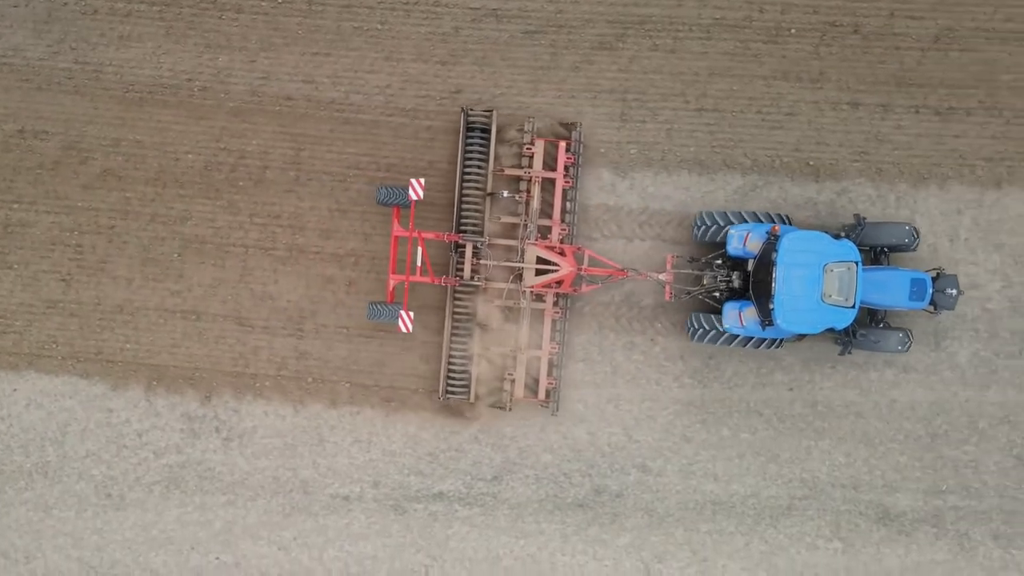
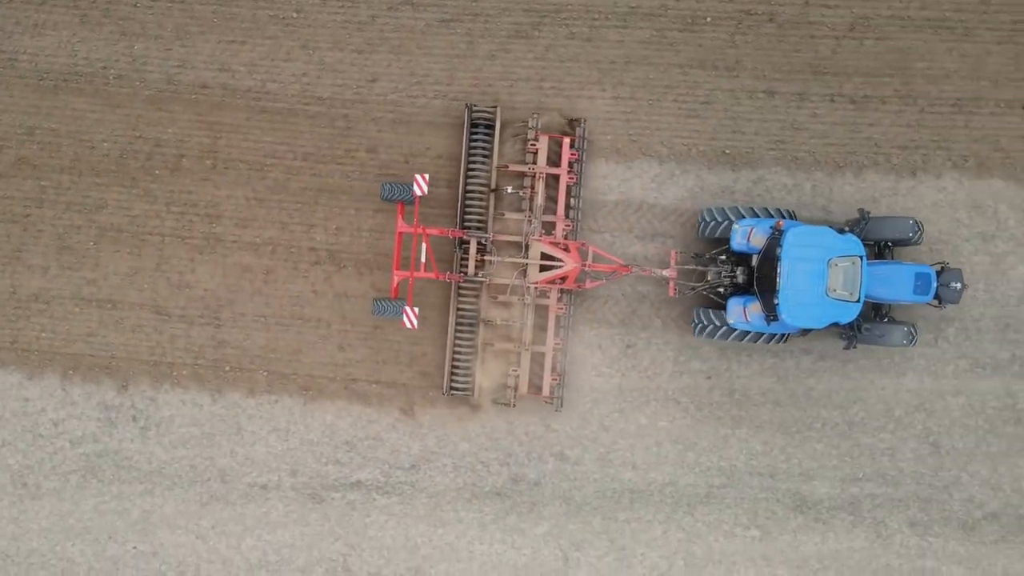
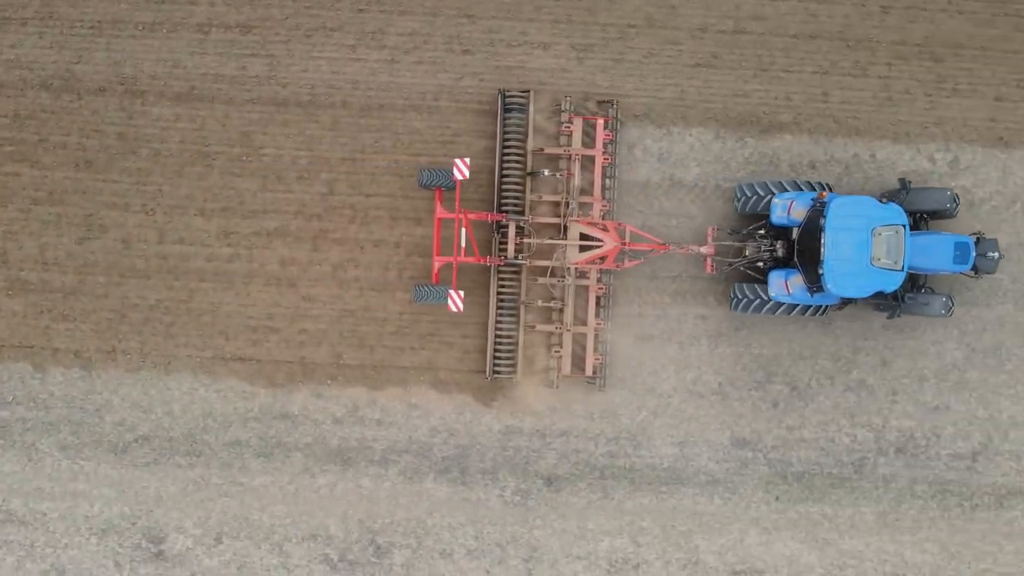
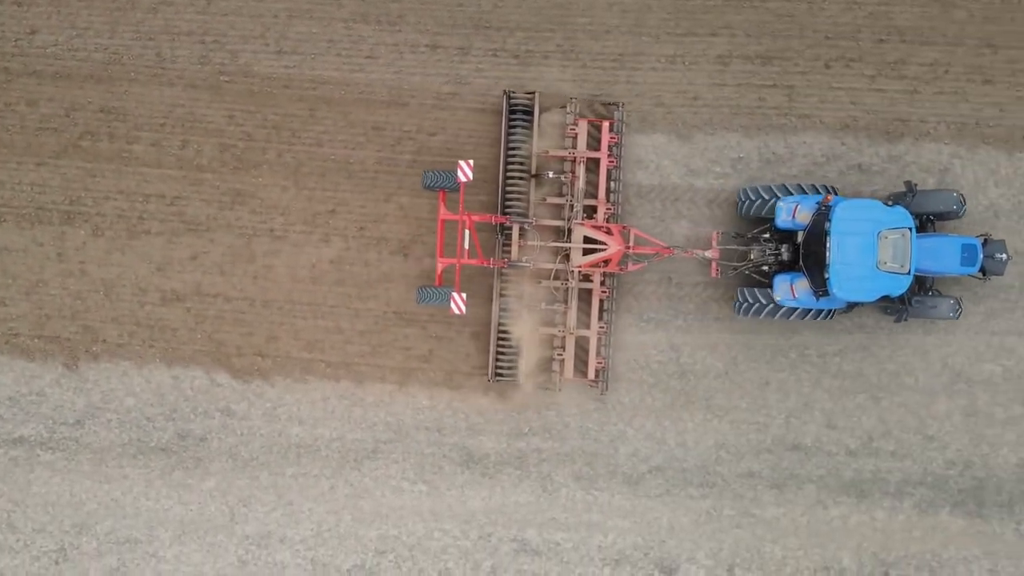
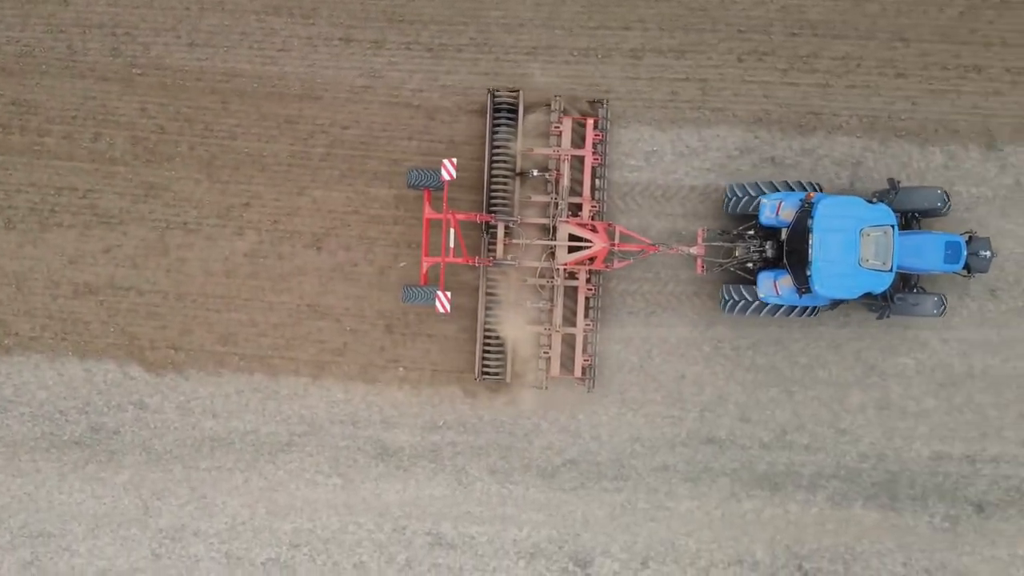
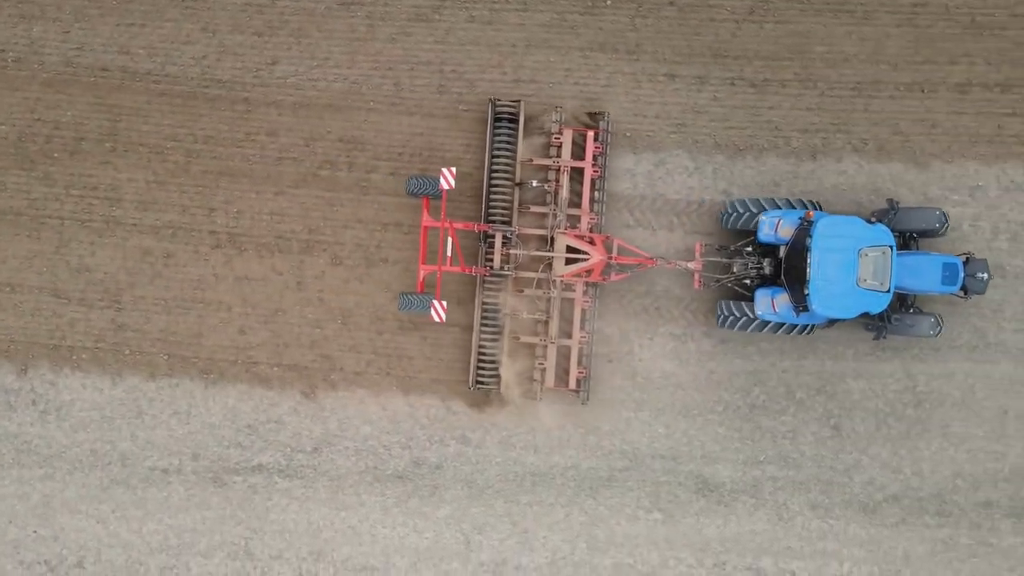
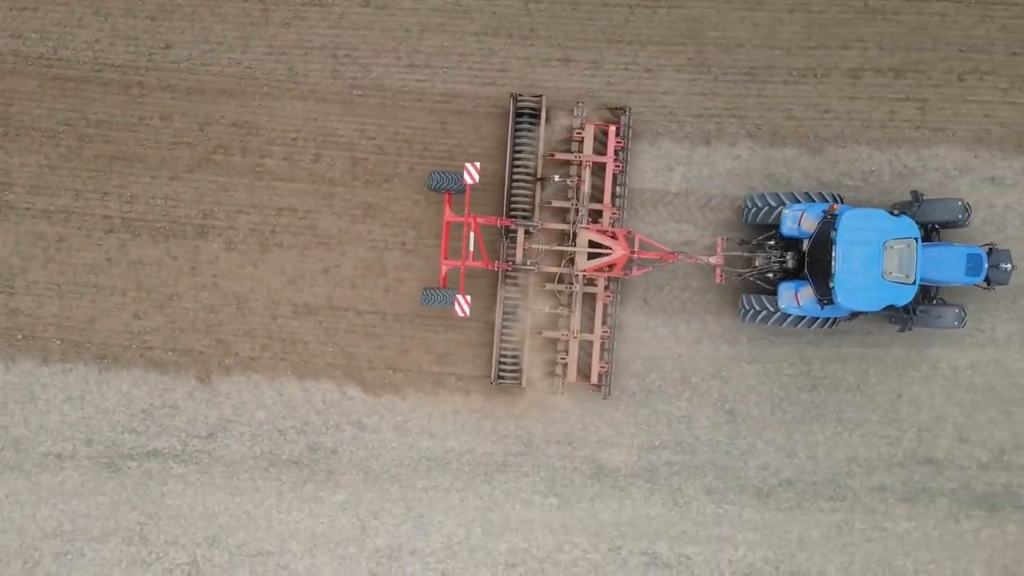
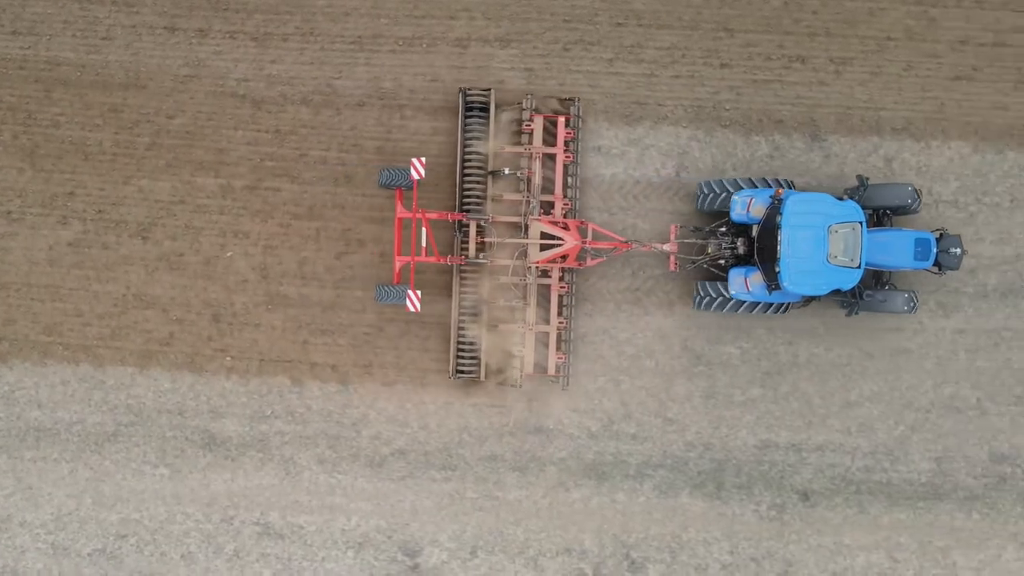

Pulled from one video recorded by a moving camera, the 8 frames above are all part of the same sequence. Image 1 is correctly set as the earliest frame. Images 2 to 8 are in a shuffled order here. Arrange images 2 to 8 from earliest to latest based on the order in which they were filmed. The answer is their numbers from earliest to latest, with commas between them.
2, 6, 7, 4, 5, 8, 3
